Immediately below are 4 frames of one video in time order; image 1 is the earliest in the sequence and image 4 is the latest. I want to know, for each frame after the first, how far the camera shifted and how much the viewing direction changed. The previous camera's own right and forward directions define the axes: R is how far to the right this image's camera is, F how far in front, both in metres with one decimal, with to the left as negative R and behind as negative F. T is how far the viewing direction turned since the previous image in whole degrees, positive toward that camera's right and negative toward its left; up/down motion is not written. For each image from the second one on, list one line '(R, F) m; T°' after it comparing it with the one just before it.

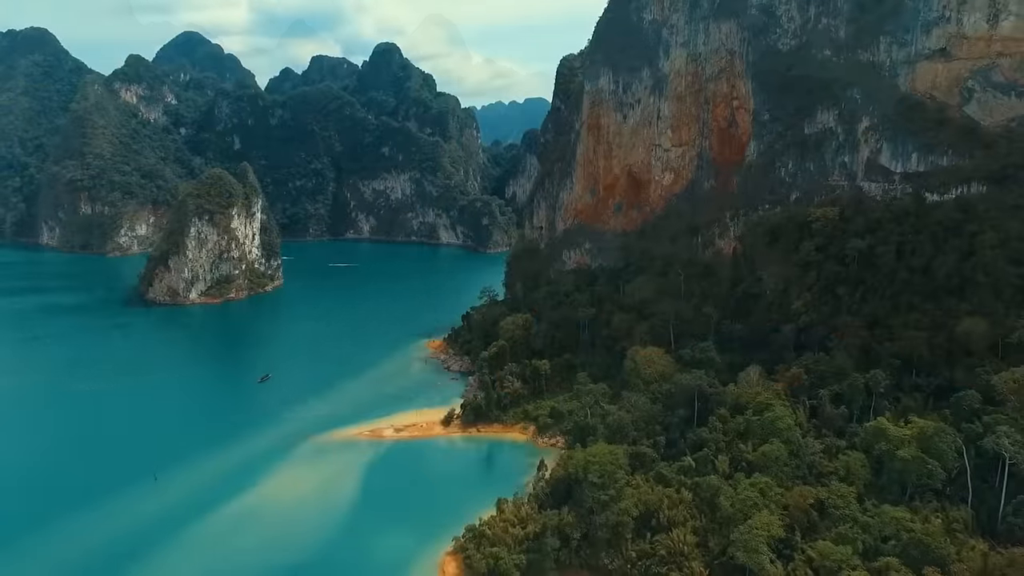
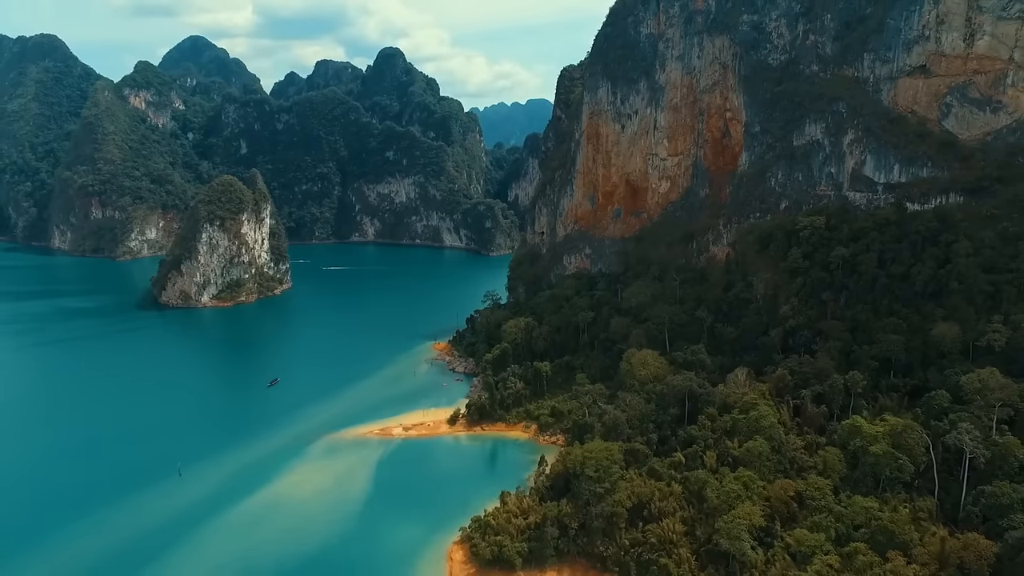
(0.0, -1.6) m; 0°
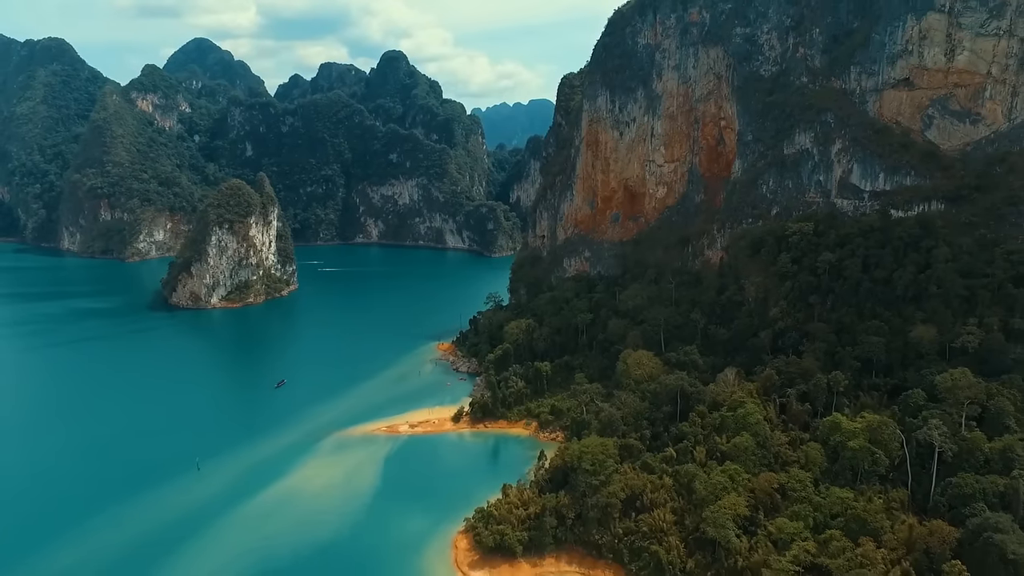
(0.0, -1.5) m; 0°
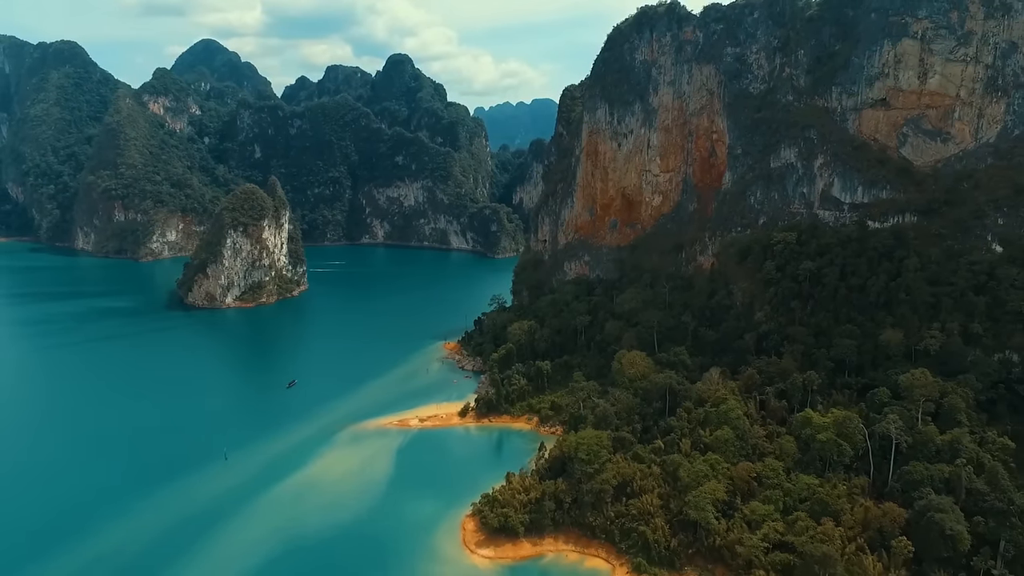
(-0.1, -2.5) m; 0°
